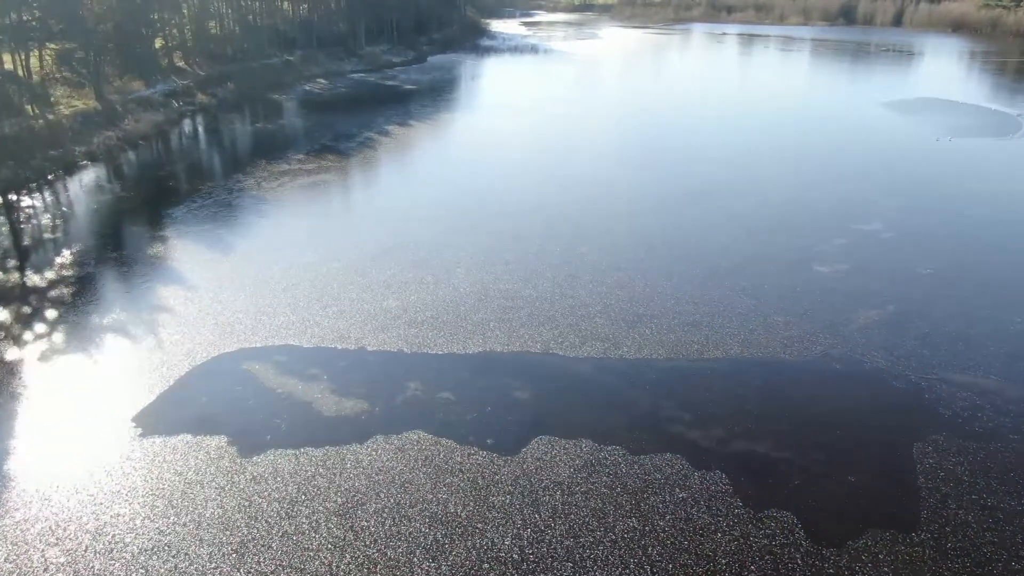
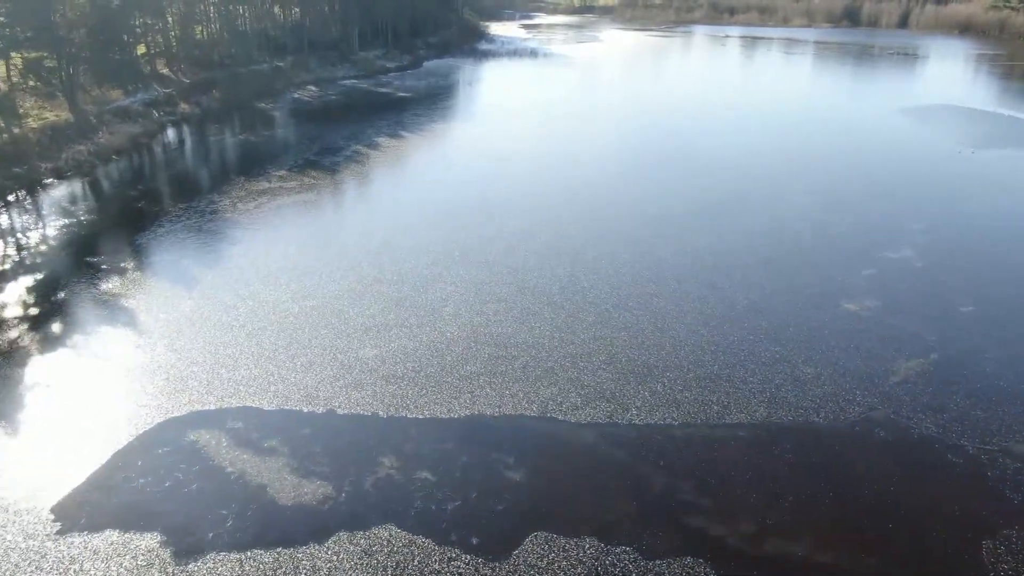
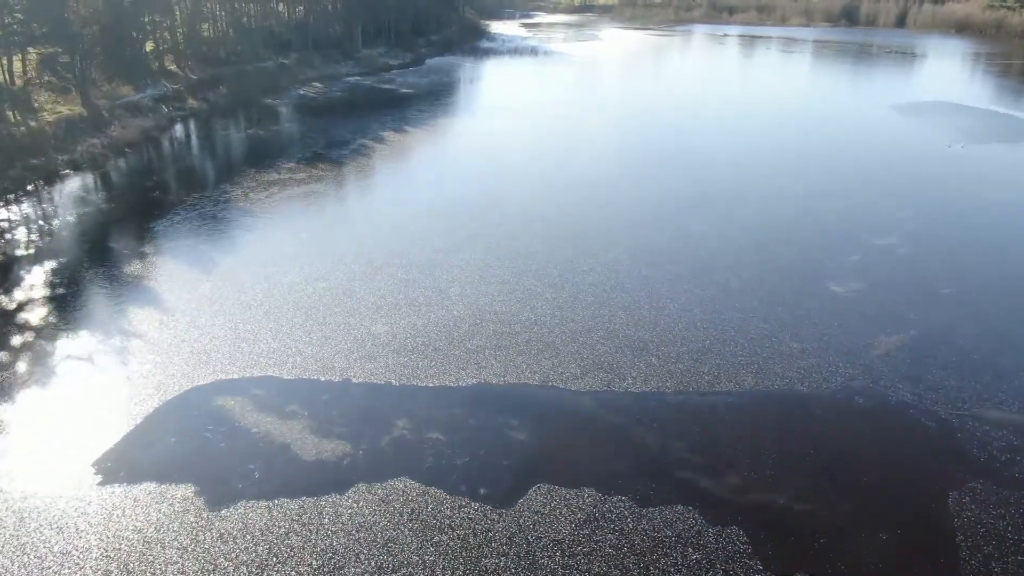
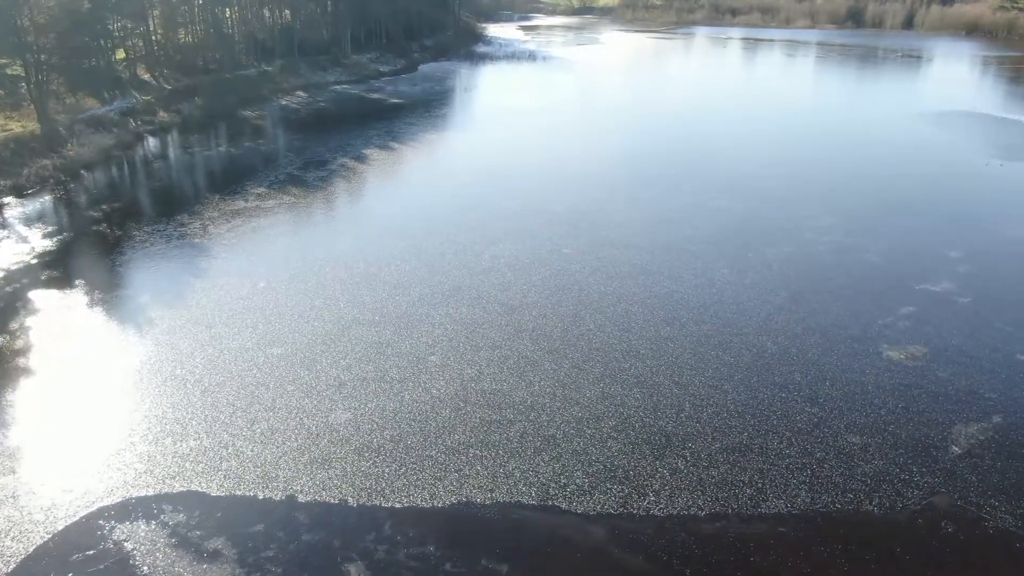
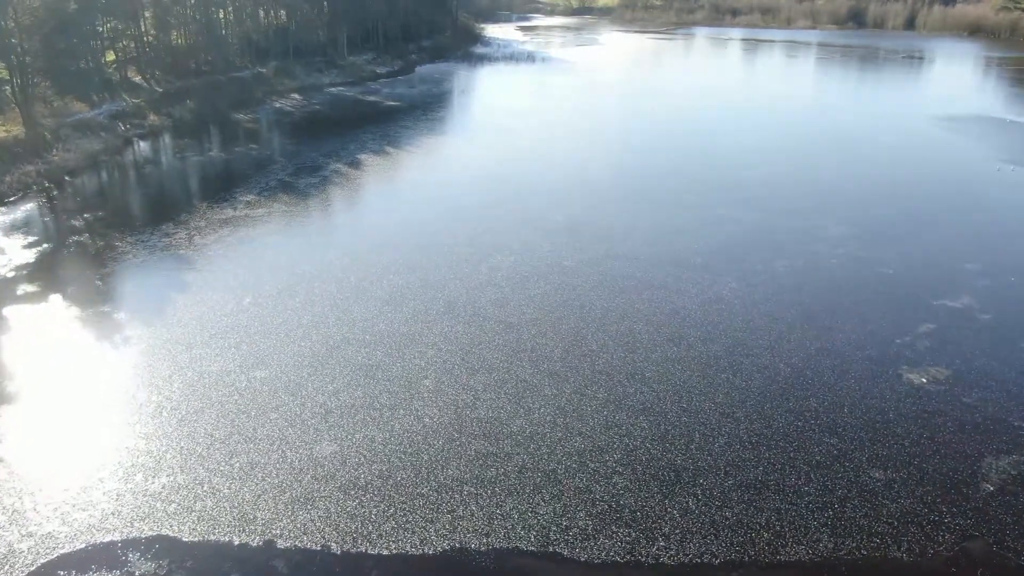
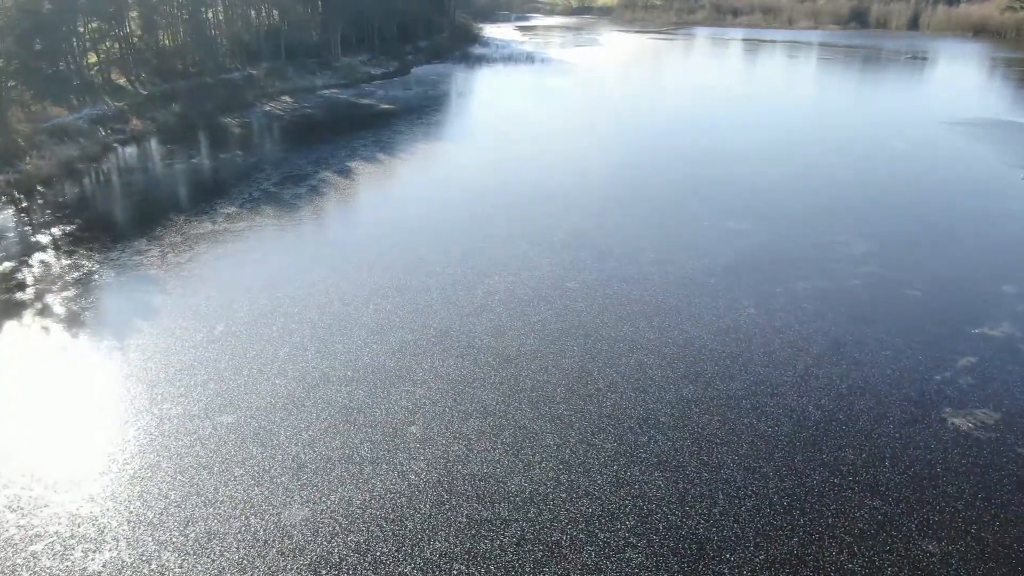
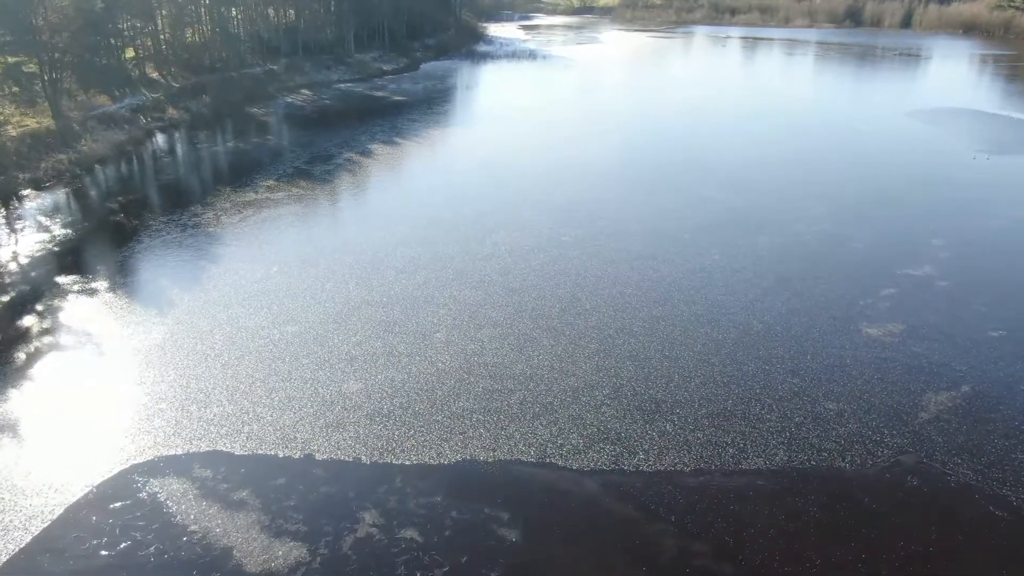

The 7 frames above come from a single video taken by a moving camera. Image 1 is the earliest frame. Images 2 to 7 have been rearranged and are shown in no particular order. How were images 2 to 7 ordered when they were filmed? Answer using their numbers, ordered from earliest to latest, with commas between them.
3, 2, 7, 4, 5, 6
